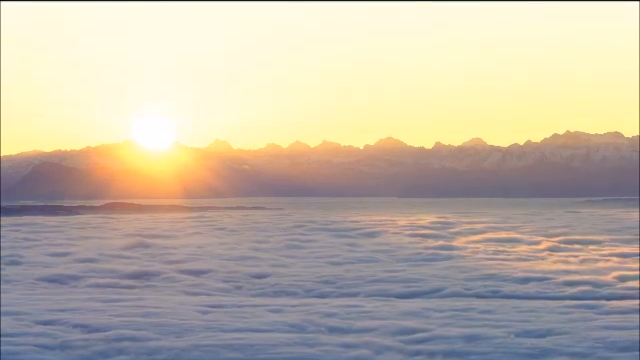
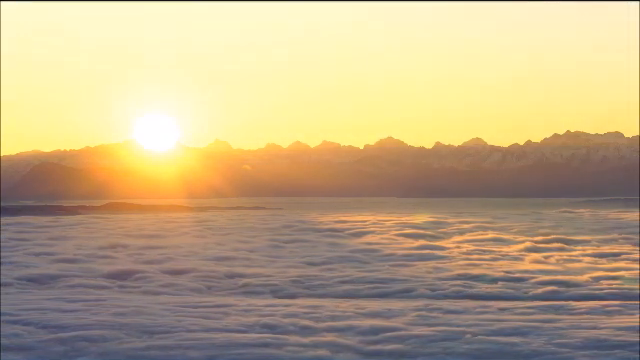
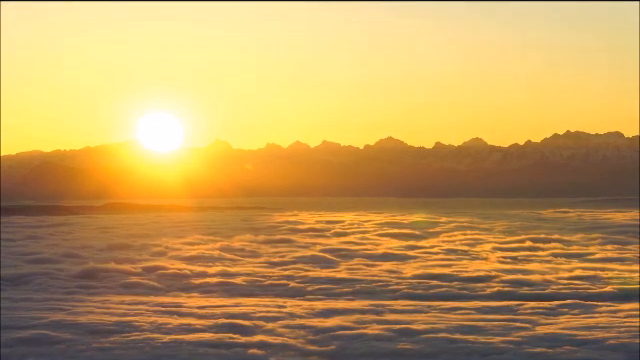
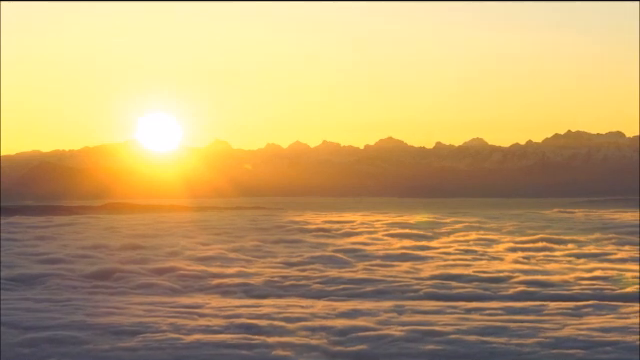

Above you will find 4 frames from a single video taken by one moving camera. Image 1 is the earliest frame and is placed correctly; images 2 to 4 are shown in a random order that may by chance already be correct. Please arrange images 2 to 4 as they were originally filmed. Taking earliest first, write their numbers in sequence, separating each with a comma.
2, 4, 3
